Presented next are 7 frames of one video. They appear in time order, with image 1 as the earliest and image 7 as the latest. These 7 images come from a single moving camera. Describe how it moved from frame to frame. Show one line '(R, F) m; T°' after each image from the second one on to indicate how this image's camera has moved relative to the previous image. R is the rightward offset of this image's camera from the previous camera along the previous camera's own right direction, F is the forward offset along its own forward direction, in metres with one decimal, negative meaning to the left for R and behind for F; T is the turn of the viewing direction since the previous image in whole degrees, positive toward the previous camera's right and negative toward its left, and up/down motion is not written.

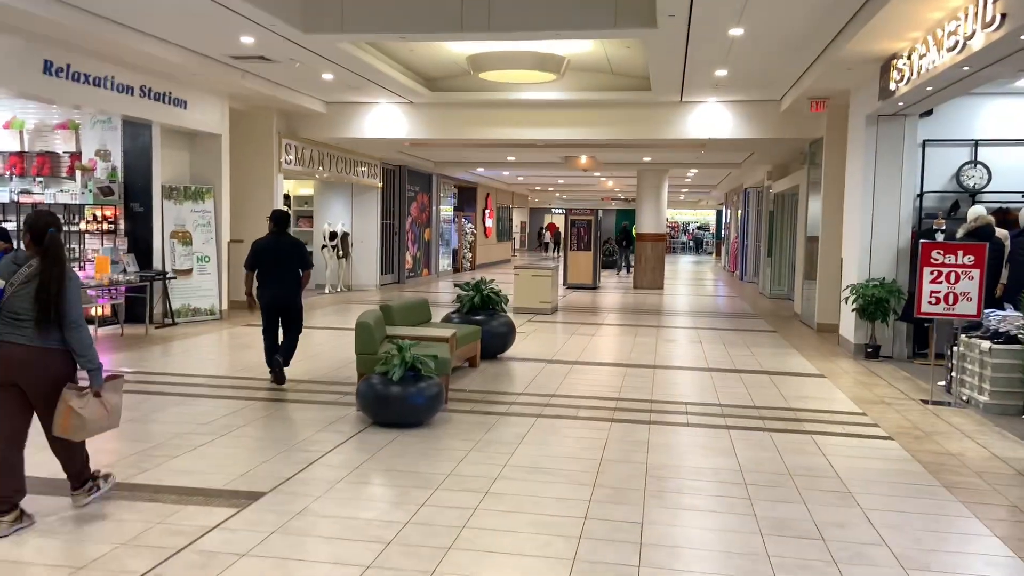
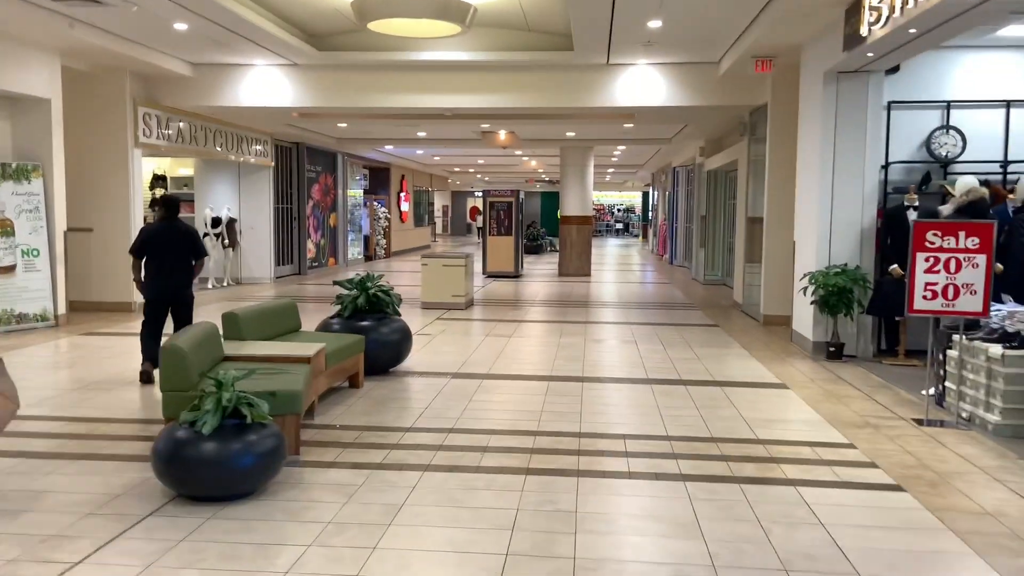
(+0.3, +1.6) m; +5°
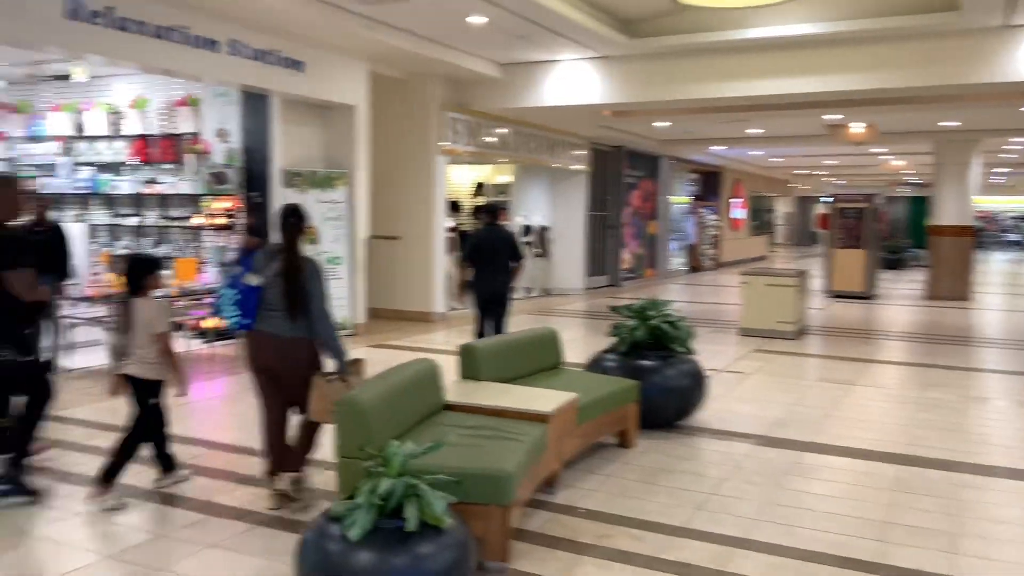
(+0.1, +1.5) m; -24°
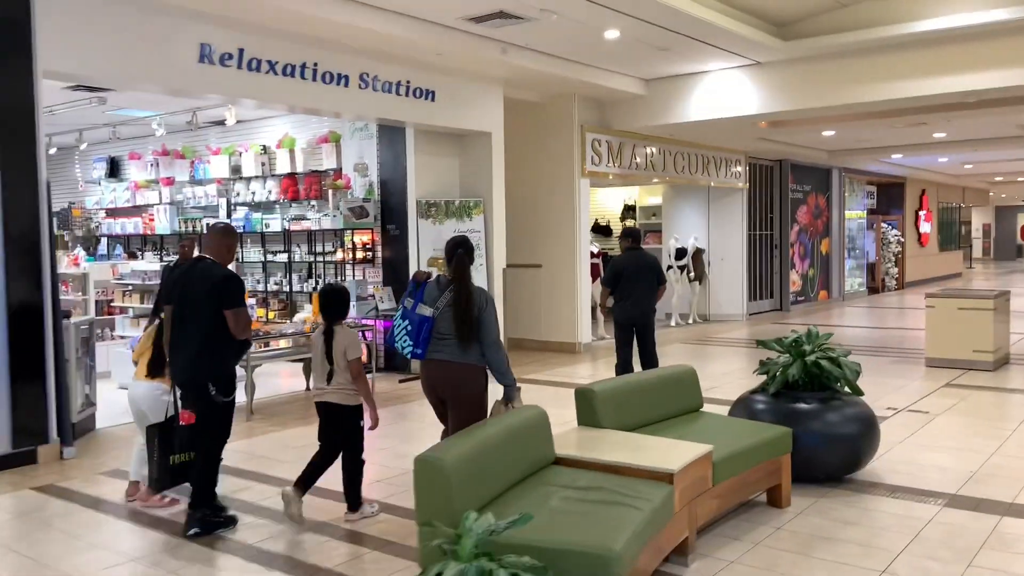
(+0.2, +0.5) m; -12°
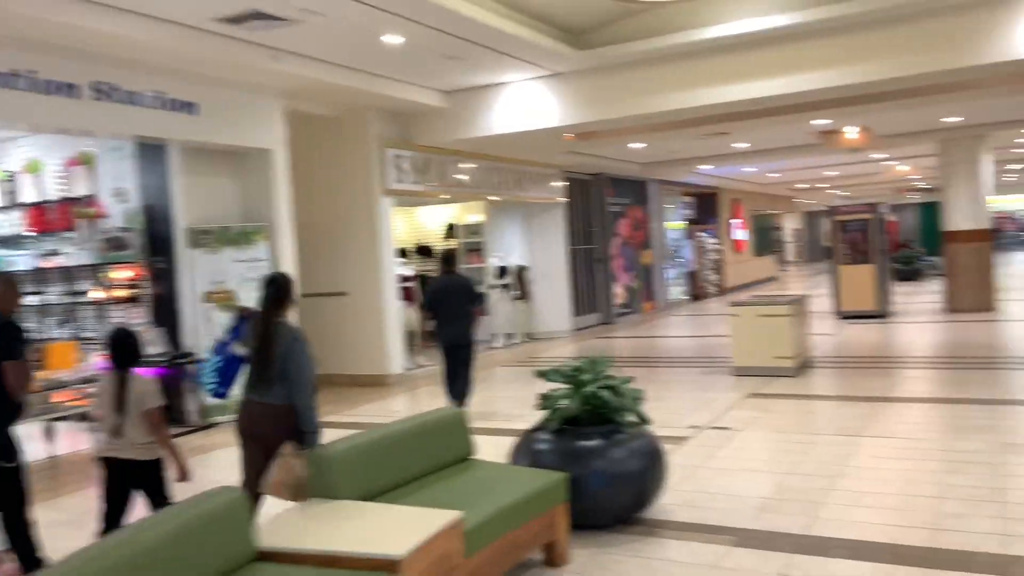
(+0.5, +0.6) m; +11°
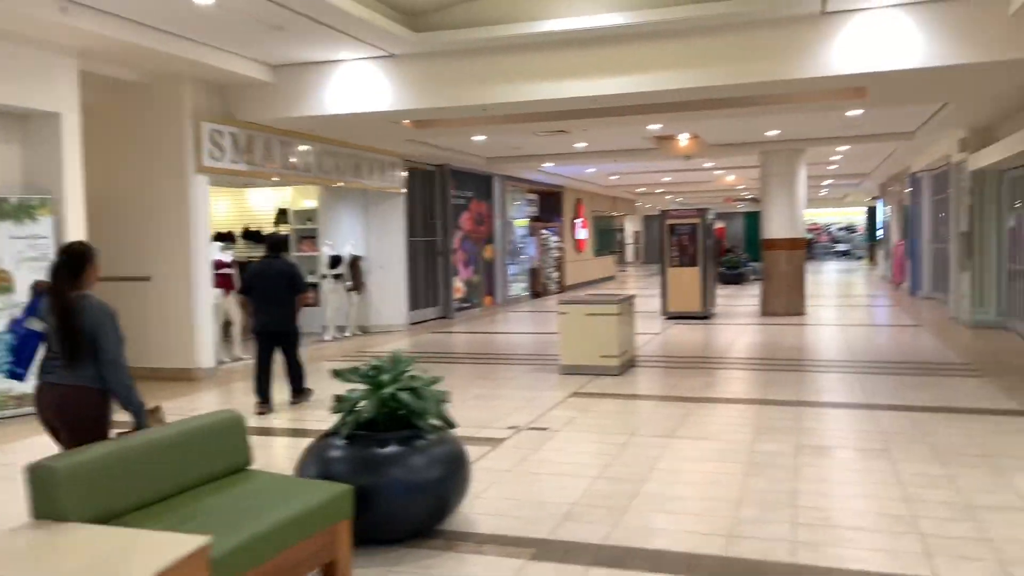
(+0.2, +0.3) m; +11°
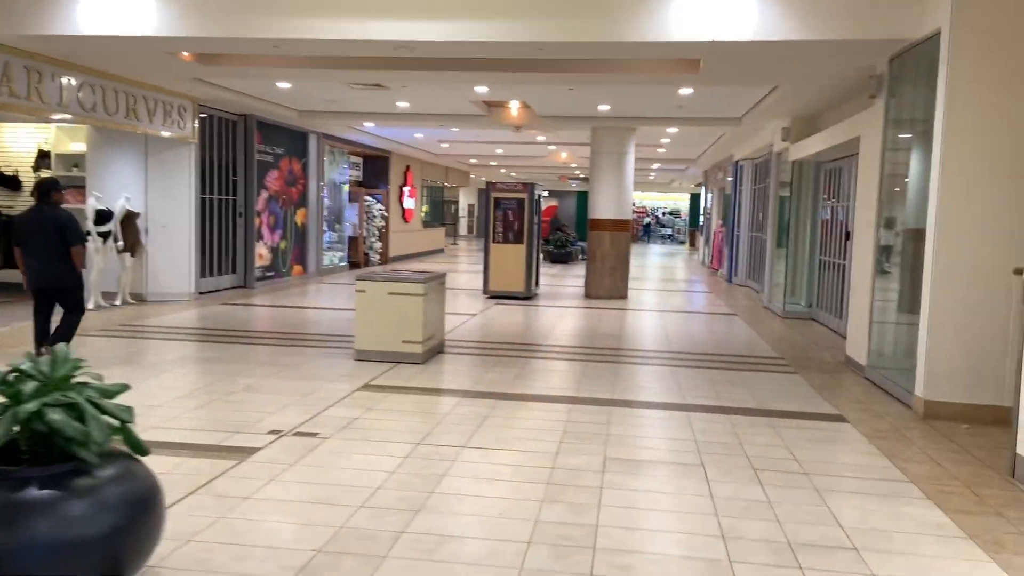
(+0.4, +0.9) m; +12°
